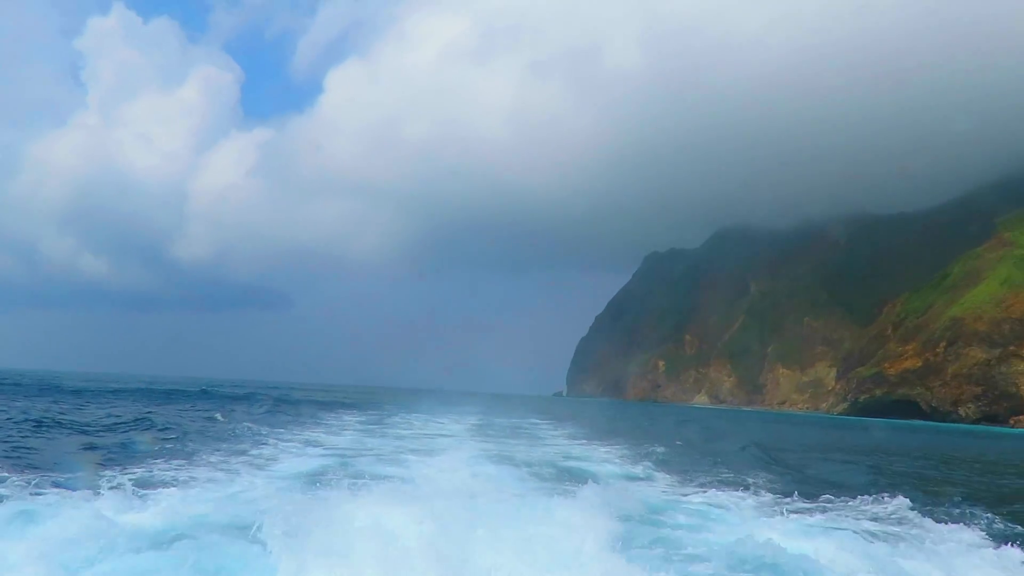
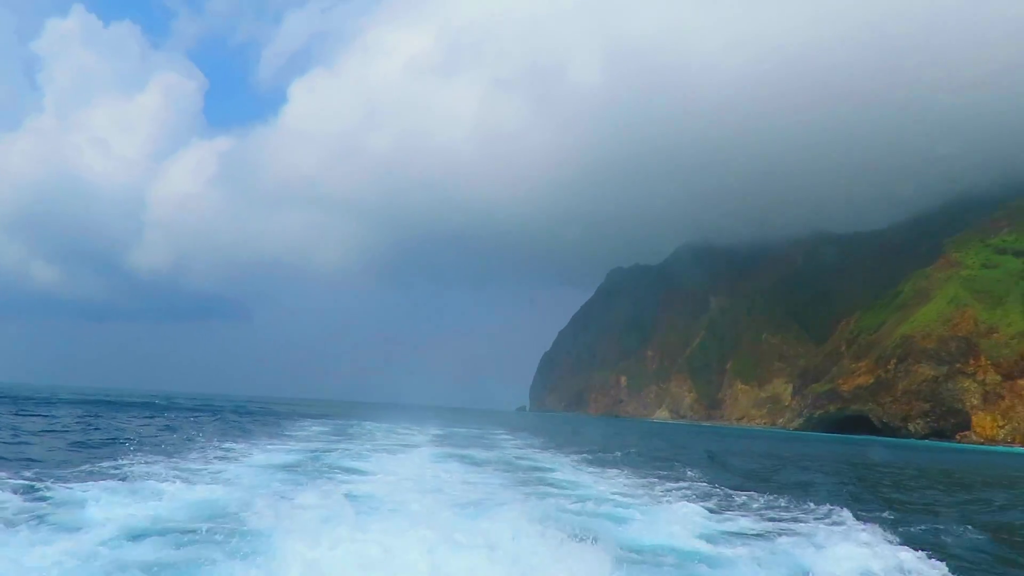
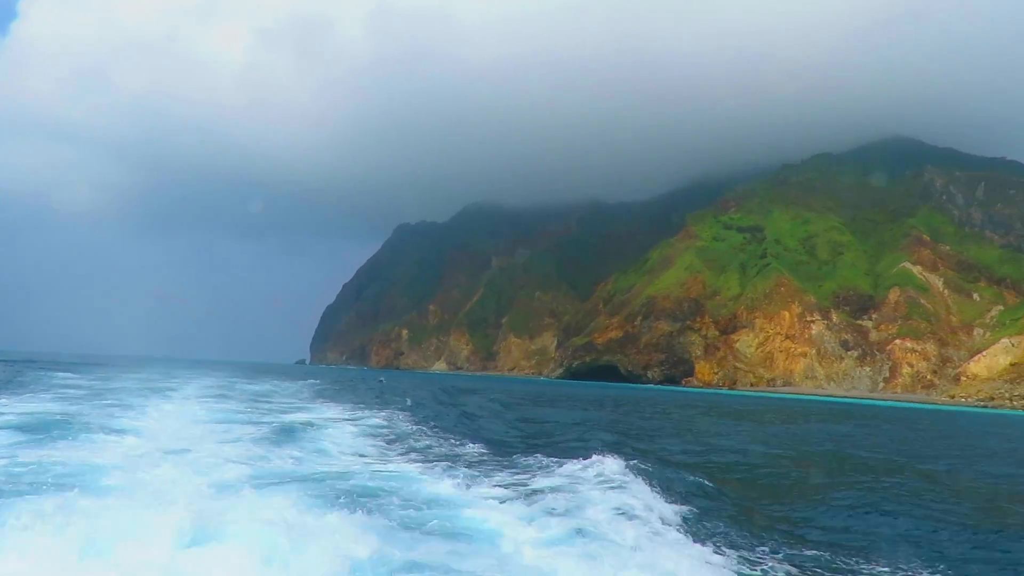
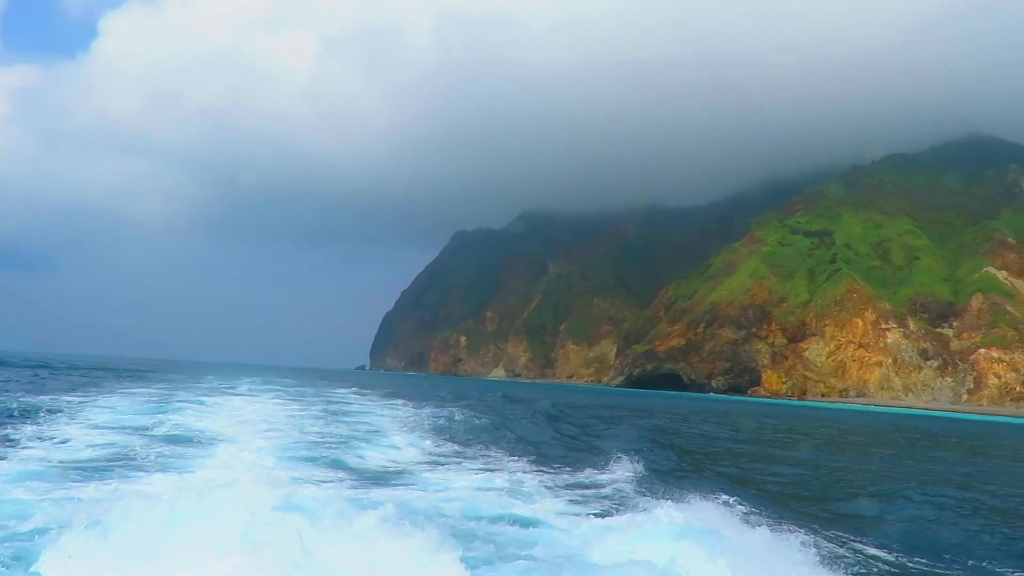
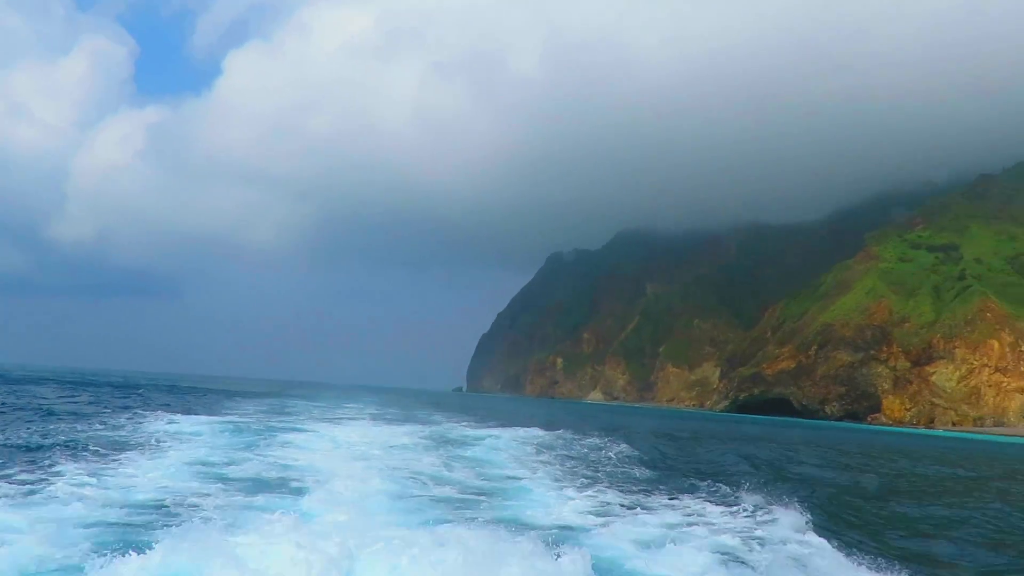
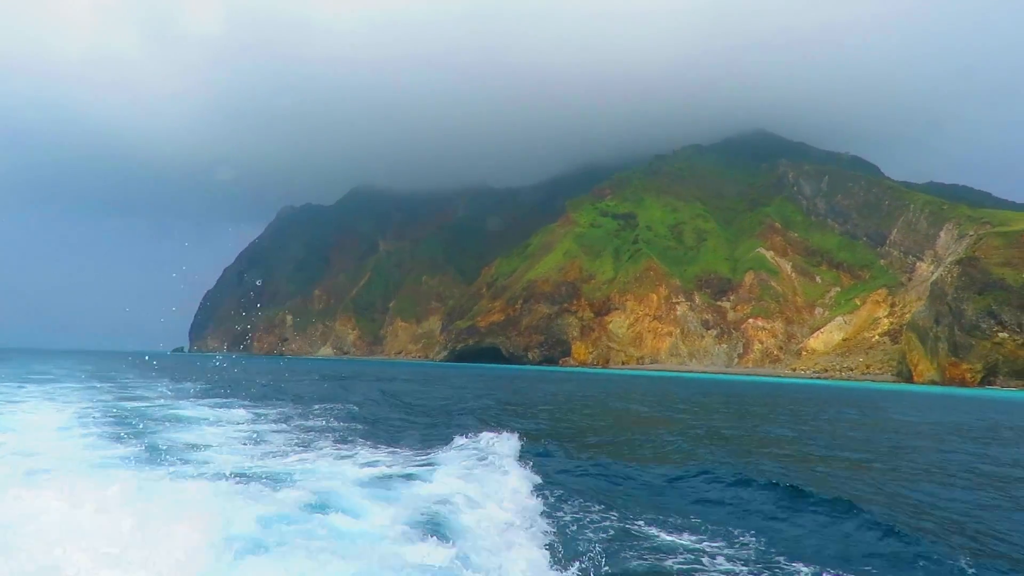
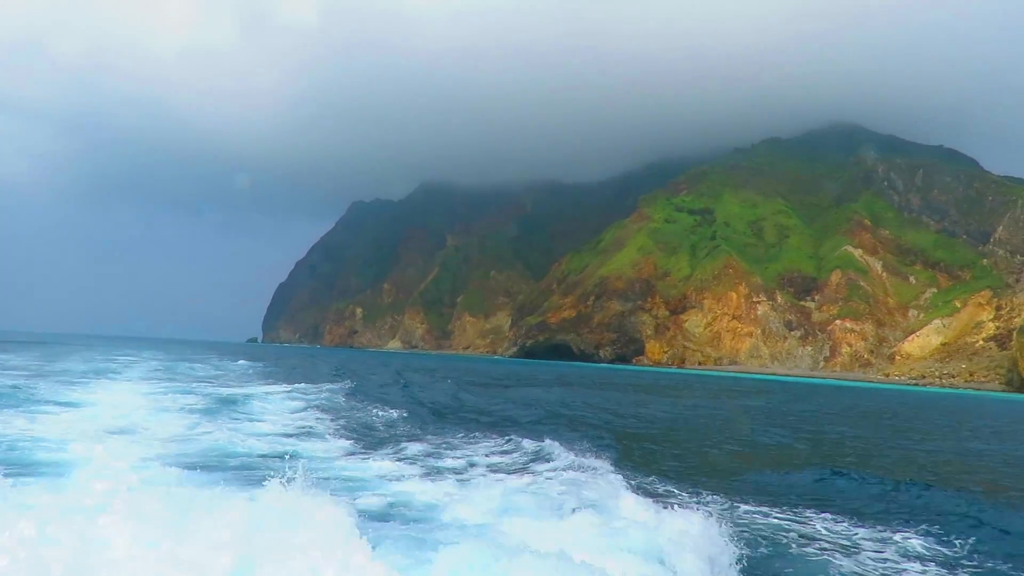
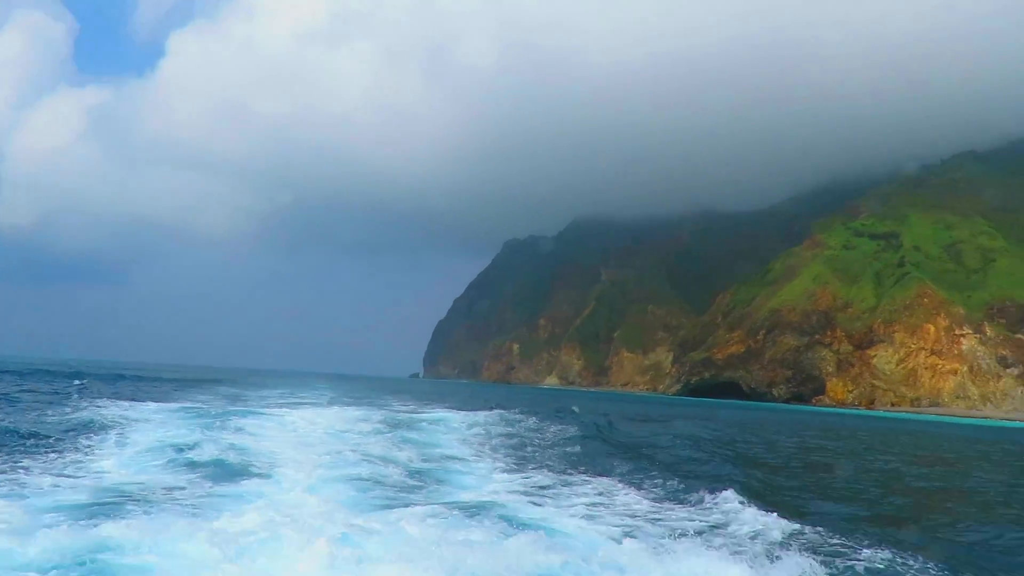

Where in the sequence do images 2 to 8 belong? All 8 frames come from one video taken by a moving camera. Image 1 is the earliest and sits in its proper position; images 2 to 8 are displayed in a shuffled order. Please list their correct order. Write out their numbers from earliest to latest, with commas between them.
2, 5, 8, 4, 3, 7, 6
